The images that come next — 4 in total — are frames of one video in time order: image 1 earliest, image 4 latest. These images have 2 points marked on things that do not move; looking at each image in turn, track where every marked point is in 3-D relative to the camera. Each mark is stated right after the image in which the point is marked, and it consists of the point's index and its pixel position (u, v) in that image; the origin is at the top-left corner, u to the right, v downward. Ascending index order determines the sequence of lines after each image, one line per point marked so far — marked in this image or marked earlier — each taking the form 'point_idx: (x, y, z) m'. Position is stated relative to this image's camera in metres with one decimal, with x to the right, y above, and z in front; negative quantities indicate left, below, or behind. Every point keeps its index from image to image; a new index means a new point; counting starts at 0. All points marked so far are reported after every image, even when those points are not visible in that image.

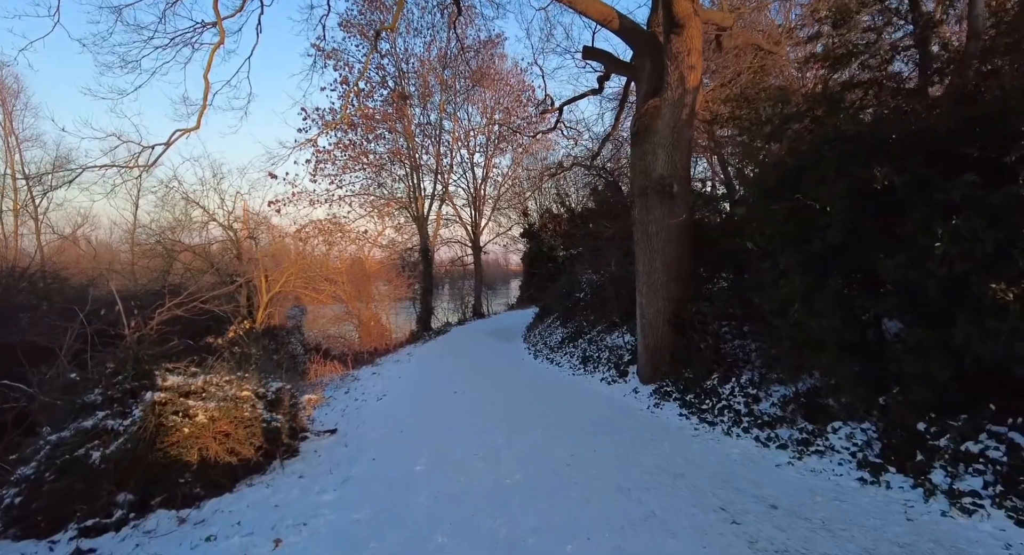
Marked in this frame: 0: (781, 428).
0: (+3.1, -1.7, +5.2) m
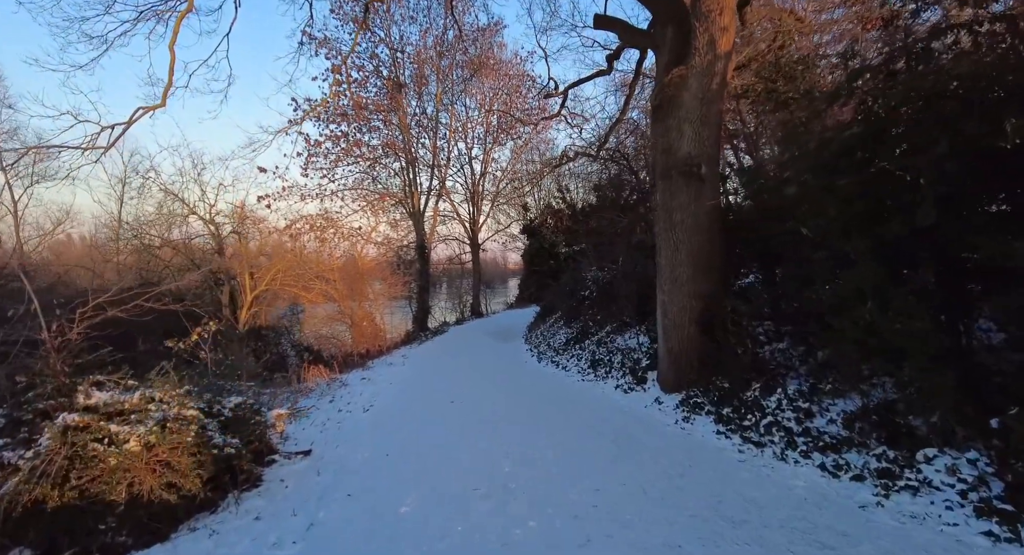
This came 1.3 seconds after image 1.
0: (+3.2, -1.6, +4.3) m
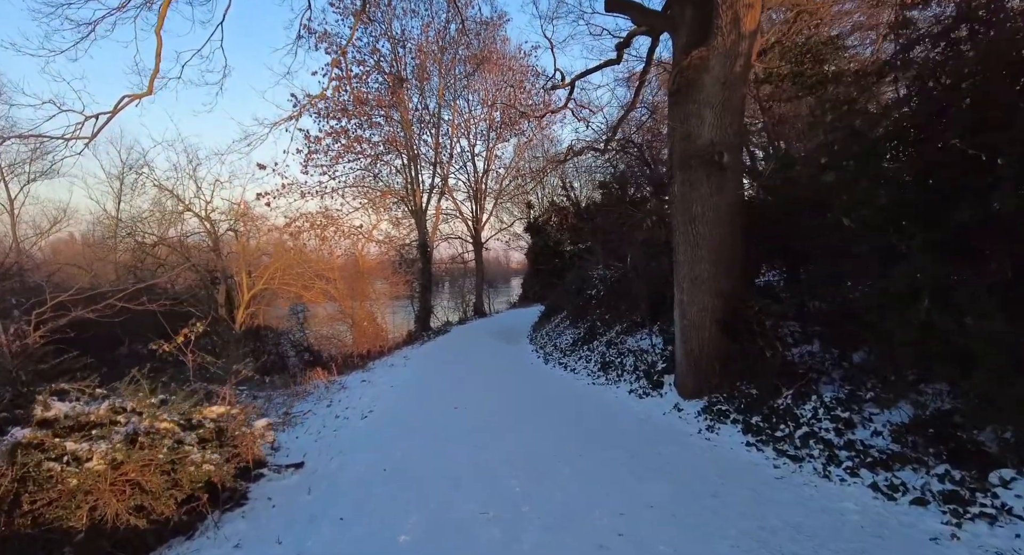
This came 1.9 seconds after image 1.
0: (+3.3, -1.6, +3.8) m
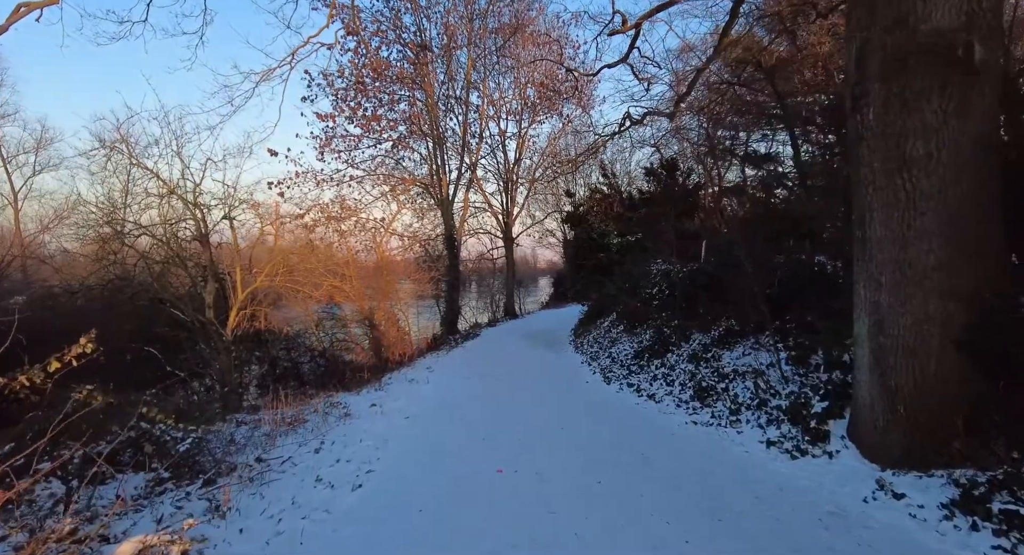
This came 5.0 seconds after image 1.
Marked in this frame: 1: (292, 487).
0: (+3.8, -1.5, +1.0) m
1: (-2.3, -2.2, +4.9) m
